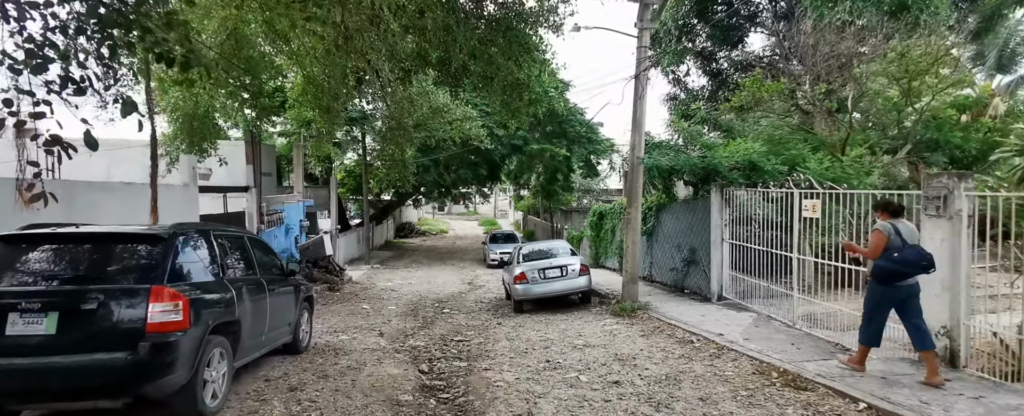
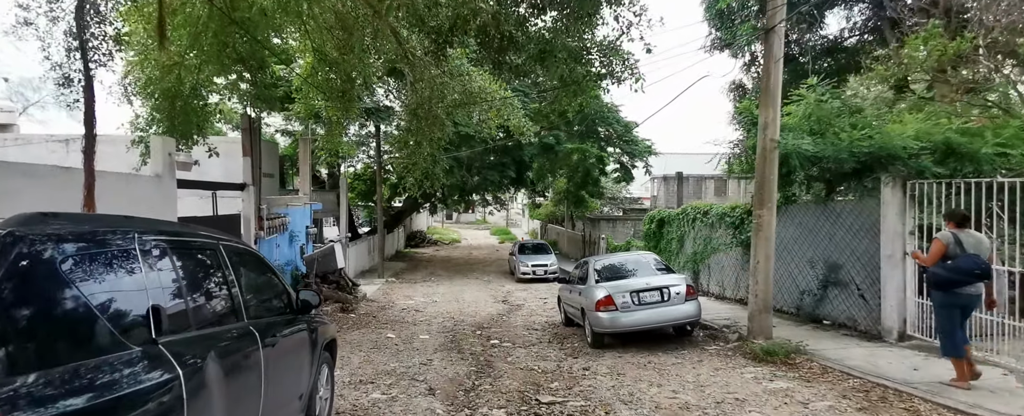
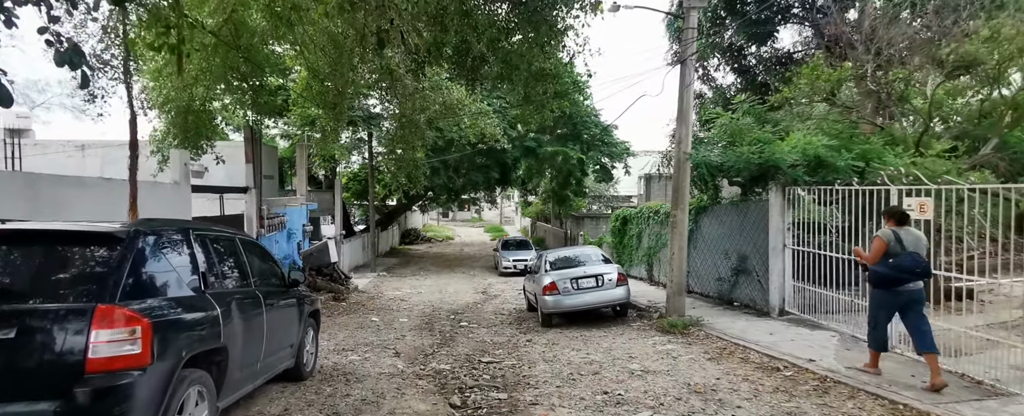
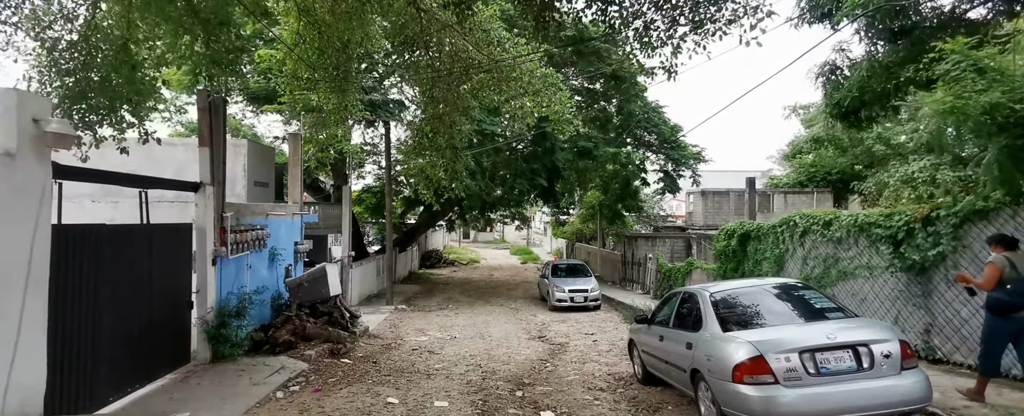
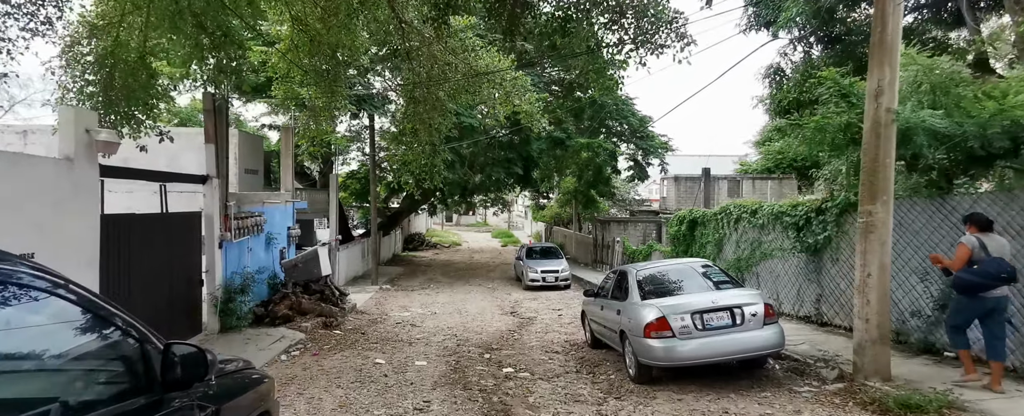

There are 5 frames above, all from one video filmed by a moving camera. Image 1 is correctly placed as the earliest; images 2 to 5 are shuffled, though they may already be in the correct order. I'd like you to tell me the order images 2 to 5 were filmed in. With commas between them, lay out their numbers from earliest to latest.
3, 2, 5, 4
